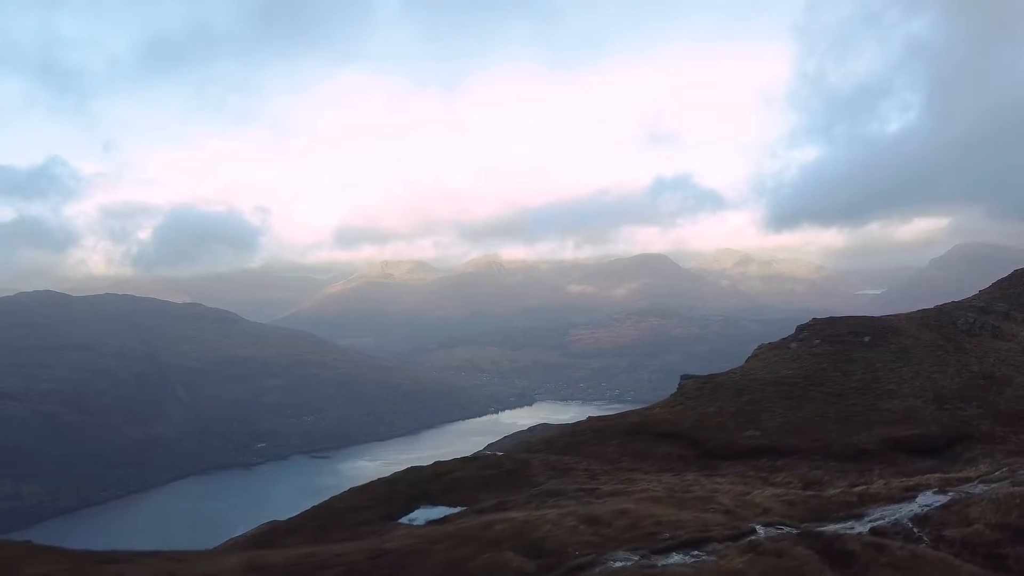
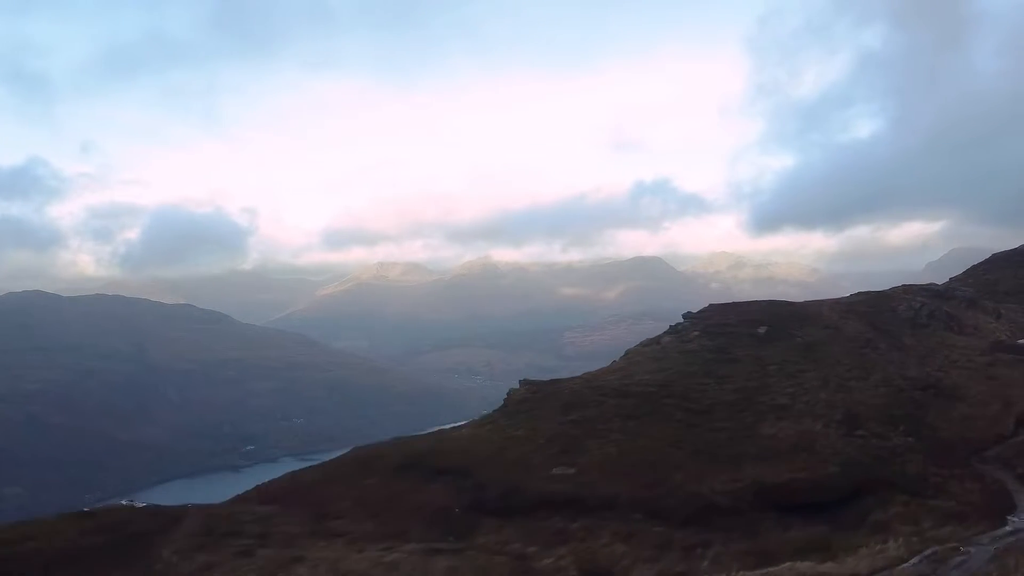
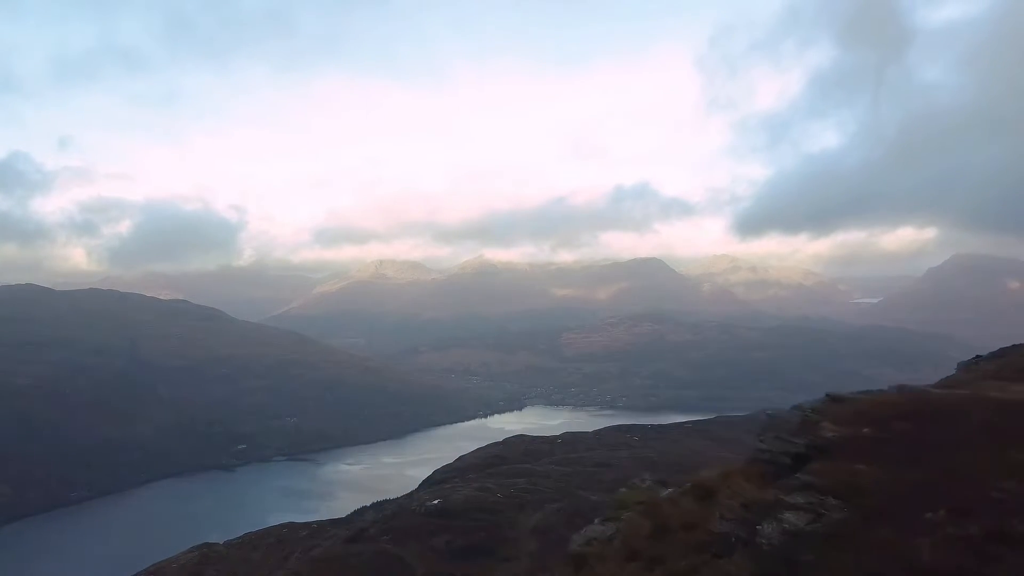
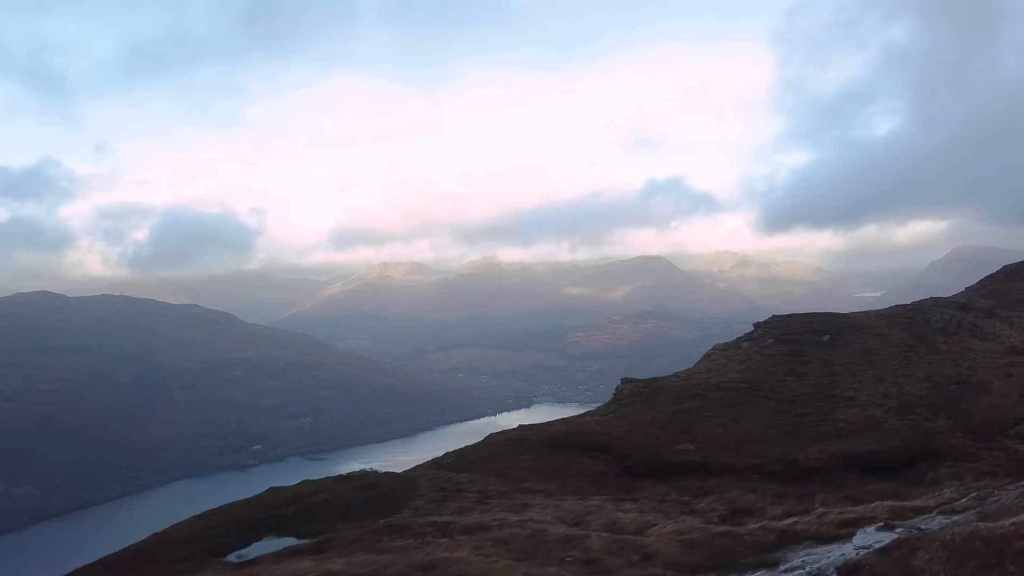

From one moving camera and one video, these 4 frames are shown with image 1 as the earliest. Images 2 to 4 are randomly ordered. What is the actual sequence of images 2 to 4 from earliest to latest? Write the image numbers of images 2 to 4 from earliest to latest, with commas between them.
4, 2, 3
